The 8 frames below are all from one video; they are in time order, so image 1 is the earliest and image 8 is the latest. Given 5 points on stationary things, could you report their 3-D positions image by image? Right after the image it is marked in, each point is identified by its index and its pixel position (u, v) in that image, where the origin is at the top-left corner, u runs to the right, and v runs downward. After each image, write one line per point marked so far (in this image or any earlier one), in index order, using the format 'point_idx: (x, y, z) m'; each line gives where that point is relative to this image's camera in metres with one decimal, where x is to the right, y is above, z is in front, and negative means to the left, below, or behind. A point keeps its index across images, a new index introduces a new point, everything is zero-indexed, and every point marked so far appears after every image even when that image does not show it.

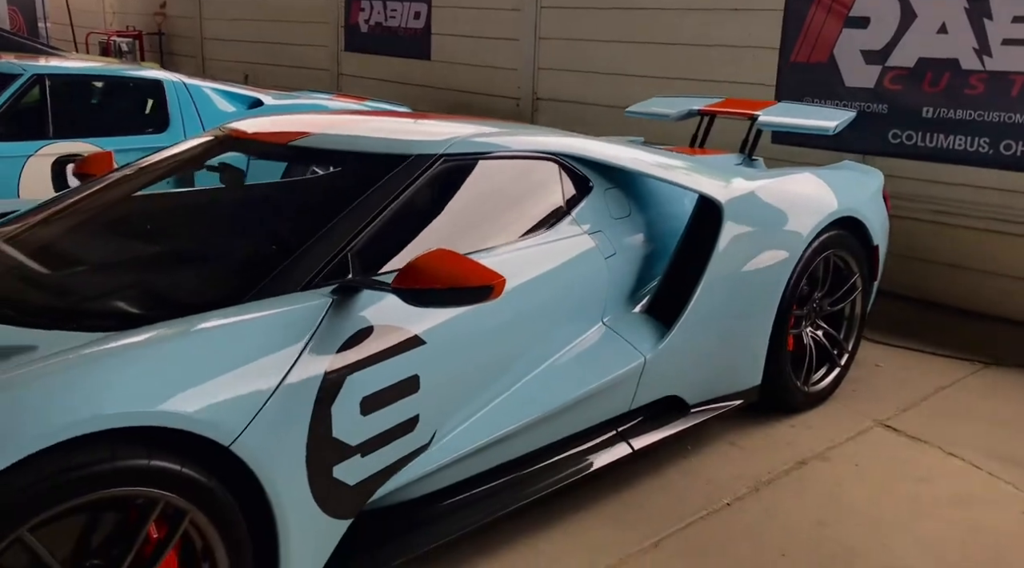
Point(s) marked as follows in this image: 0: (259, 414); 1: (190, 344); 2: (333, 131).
0: (-0.4, -0.2, +1.4) m
1: (-0.5, -0.1, +1.4) m
2: (-0.5, +0.4, +2.2) m
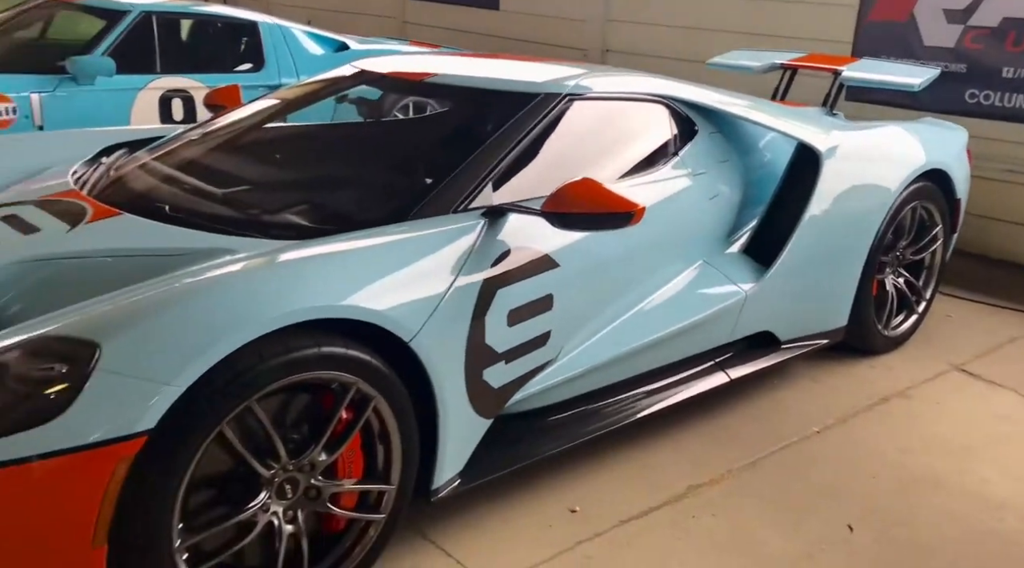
0: (-0.2, -0.1, +1.6) m
1: (-0.3, +0.1, +1.6) m
2: (-0.1, +0.6, +2.3) m
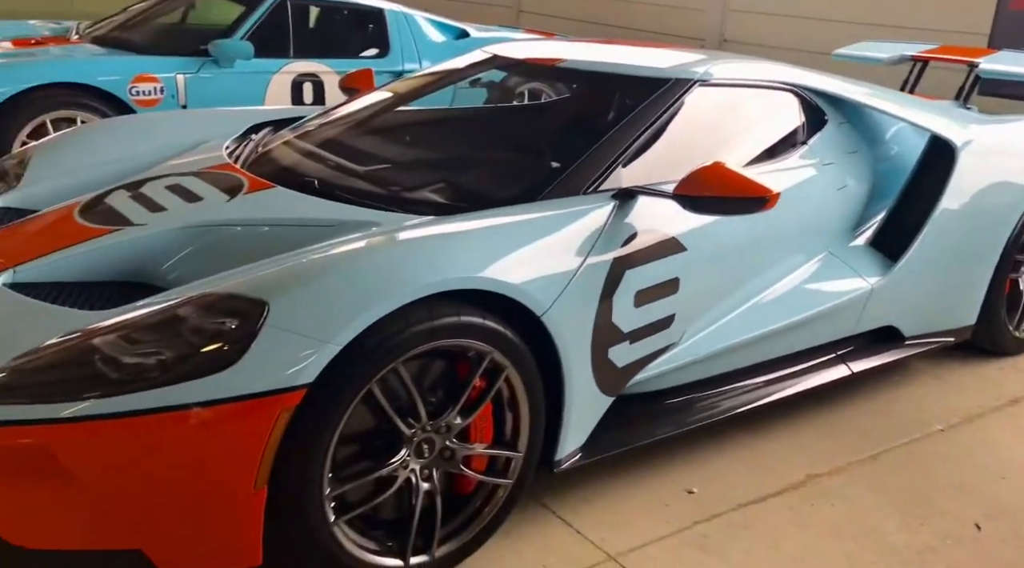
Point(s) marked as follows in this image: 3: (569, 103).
0: (+0.1, 0.0, +1.7) m
1: (0.0, +0.1, +1.6) m
2: (+0.2, +0.6, +2.4) m
3: (+0.2, +0.5, +2.2) m
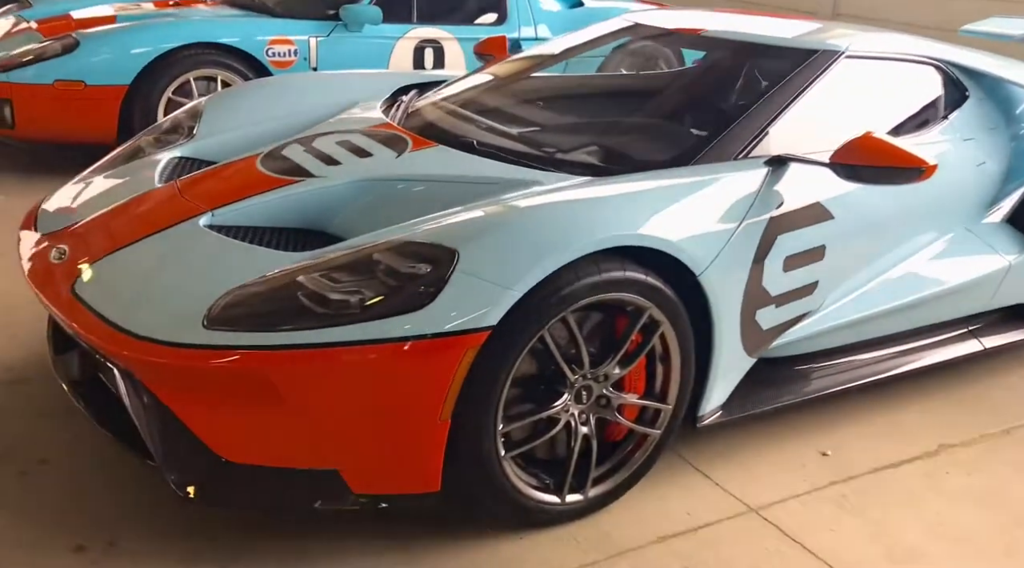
0: (+0.4, +0.1, +1.7) m
1: (+0.3, +0.2, +1.7) m
2: (+0.6, +0.7, +2.4) m
3: (+0.6, +0.6, +2.3) m
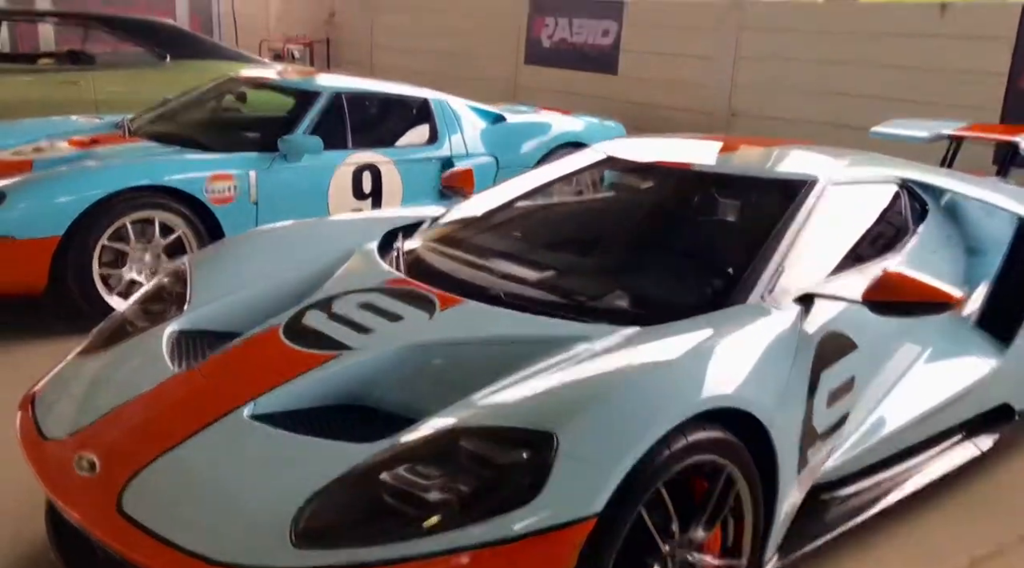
0: (+0.6, -0.2, +1.7) m
1: (+0.5, -0.1, +1.7) m
2: (+0.6, +0.4, +2.5) m
3: (+0.5, +0.2, +2.4) m
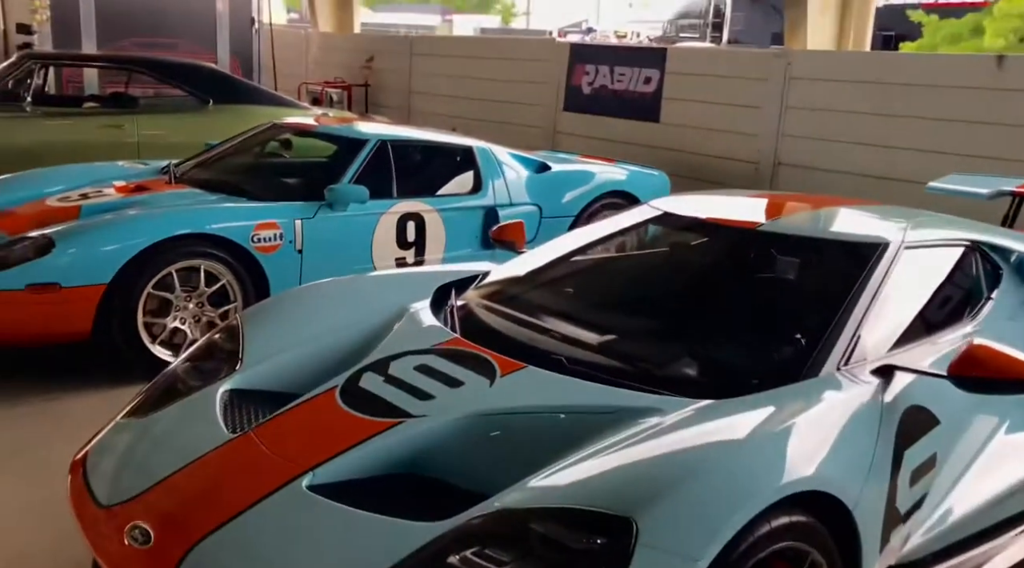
0: (+0.7, -0.4, +1.6) m
1: (+0.6, -0.3, +1.6) m
2: (+0.8, +0.2, +2.4) m
3: (+0.7, +0.1, +2.3) m
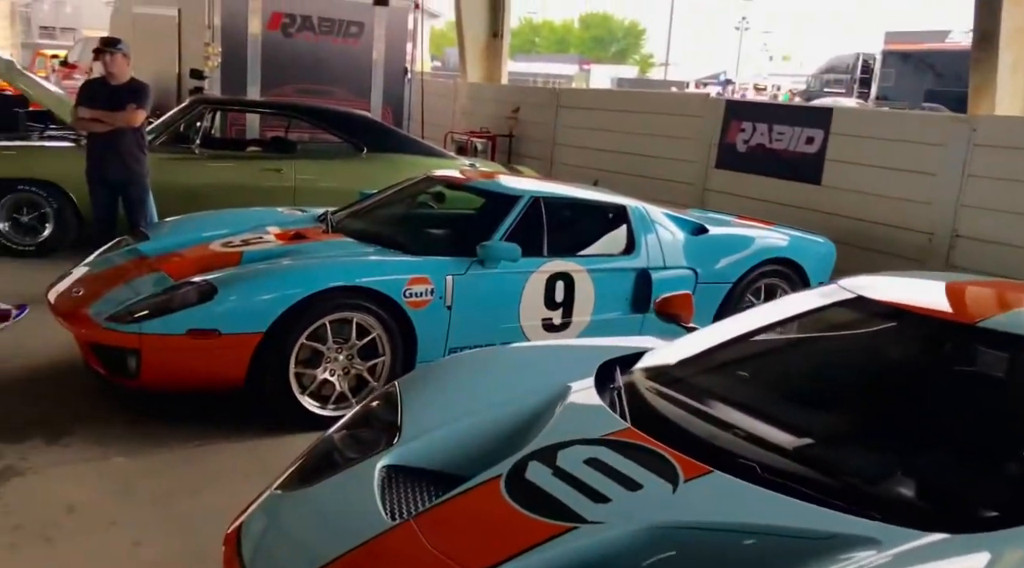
0: (+1.0, -0.6, +1.3) m
1: (+0.9, -0.5, +1.3) m
2: (+1.2, -0.1, +2.1) m
3: (+1.1, -0.2, +2.0) m
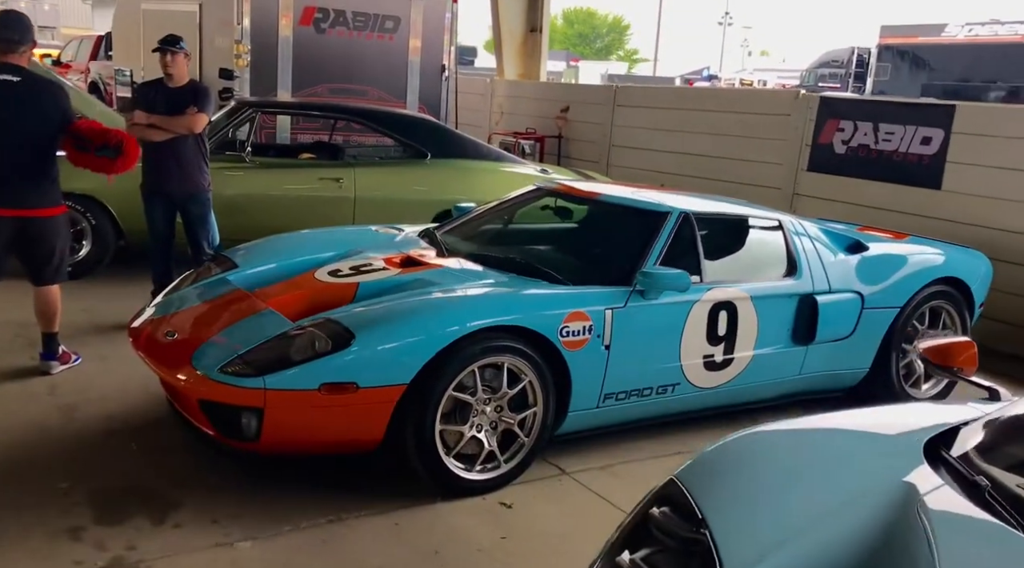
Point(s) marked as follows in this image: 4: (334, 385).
0: (+1.7, -0.7, +0.8) m
1: (+1.6, -0.6, +0.9) m
2: (+1.9, -0.2, +1.6) m
3: (+1.8, -0.3, +1.5) m
4: (-0.5, -0.3, +2.5) m
